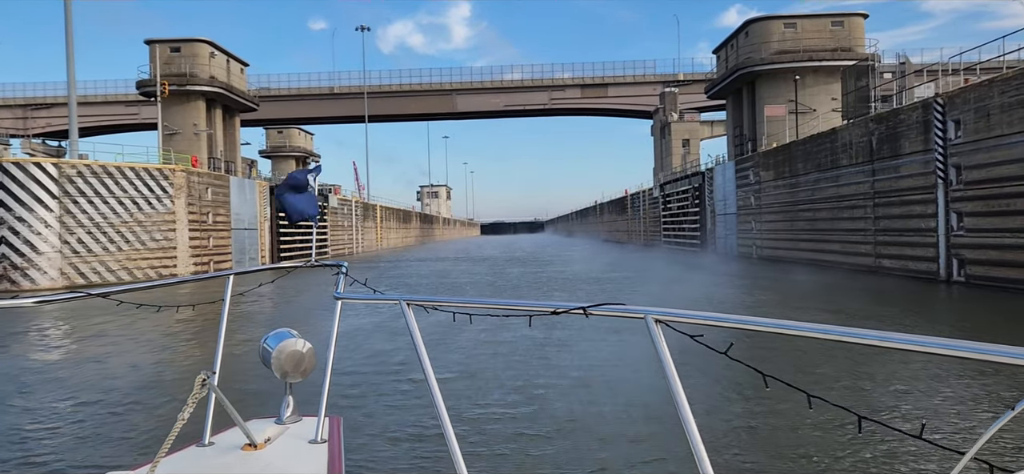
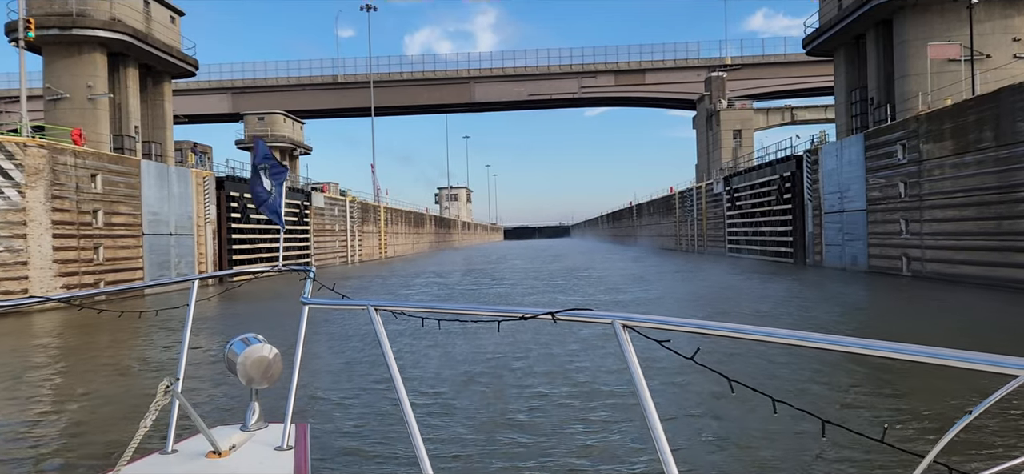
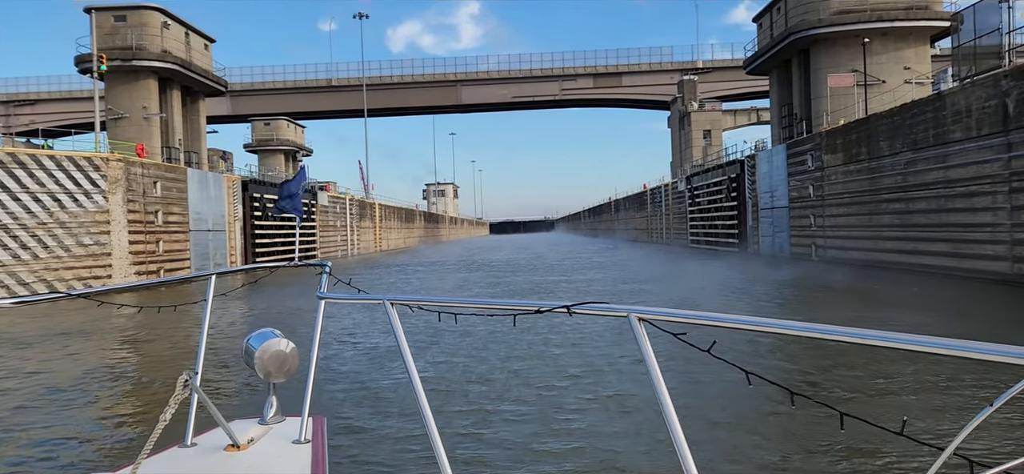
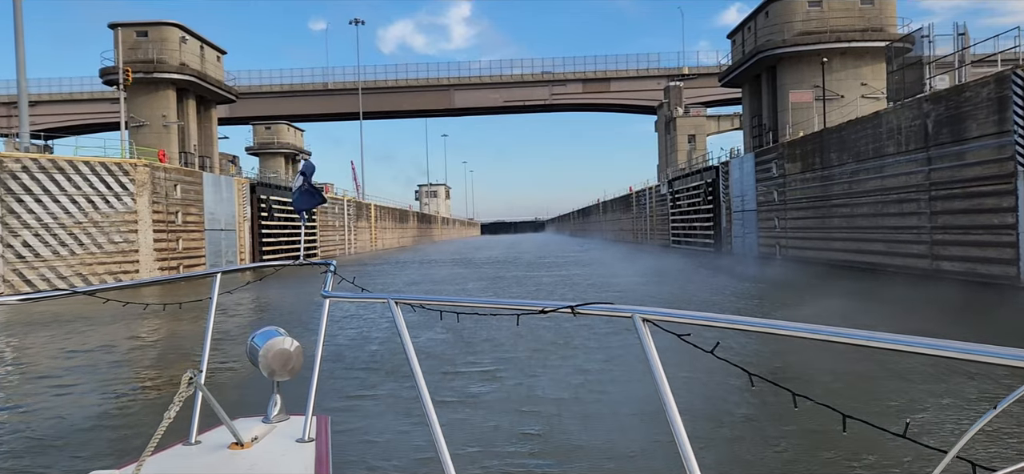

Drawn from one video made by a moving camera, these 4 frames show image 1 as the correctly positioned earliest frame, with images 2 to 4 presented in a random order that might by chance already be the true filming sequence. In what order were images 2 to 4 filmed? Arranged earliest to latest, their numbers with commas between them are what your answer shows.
4, 3, 2
